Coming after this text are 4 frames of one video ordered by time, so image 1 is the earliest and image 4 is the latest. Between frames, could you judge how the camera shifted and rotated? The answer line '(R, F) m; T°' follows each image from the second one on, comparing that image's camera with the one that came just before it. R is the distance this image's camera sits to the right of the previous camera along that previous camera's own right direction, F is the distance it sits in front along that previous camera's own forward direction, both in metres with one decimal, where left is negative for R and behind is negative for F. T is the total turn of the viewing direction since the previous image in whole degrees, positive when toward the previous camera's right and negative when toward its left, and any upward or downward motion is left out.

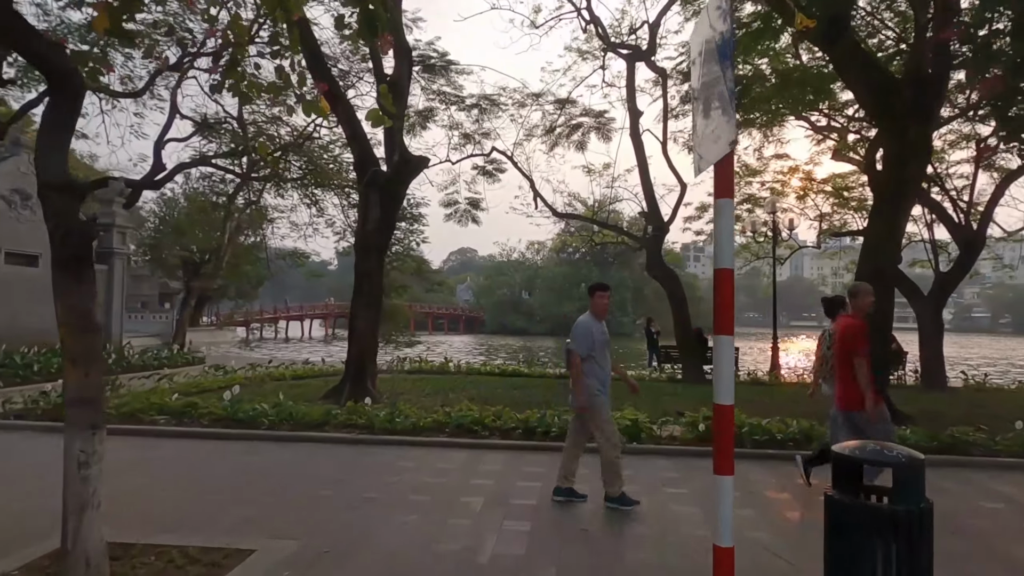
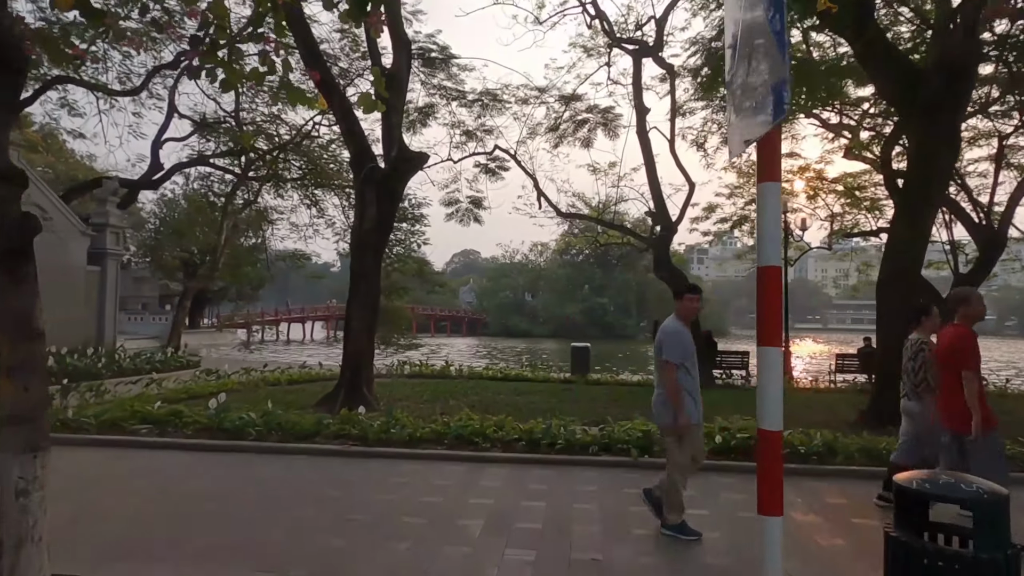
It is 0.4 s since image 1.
(0.0, +0.5) m; 0°
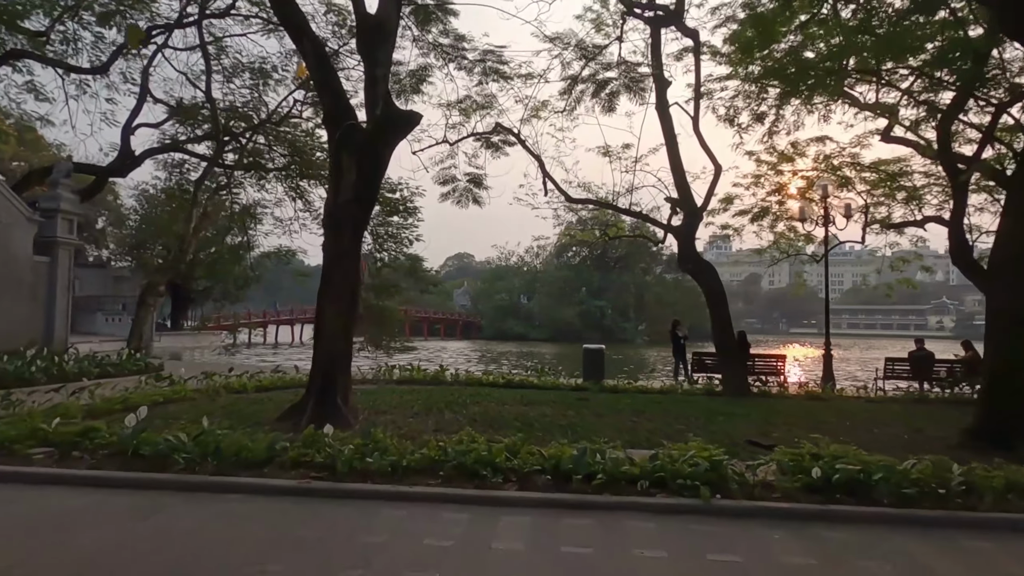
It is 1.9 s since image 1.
(-0.2, +2.1) m; +1°
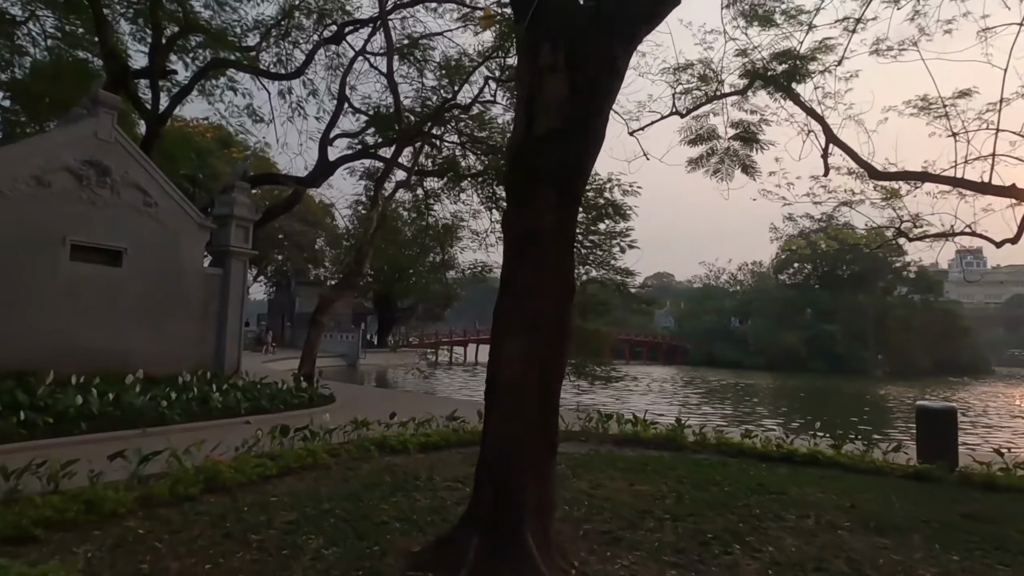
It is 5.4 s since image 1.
(-1.1, +4.4) m; -17°
